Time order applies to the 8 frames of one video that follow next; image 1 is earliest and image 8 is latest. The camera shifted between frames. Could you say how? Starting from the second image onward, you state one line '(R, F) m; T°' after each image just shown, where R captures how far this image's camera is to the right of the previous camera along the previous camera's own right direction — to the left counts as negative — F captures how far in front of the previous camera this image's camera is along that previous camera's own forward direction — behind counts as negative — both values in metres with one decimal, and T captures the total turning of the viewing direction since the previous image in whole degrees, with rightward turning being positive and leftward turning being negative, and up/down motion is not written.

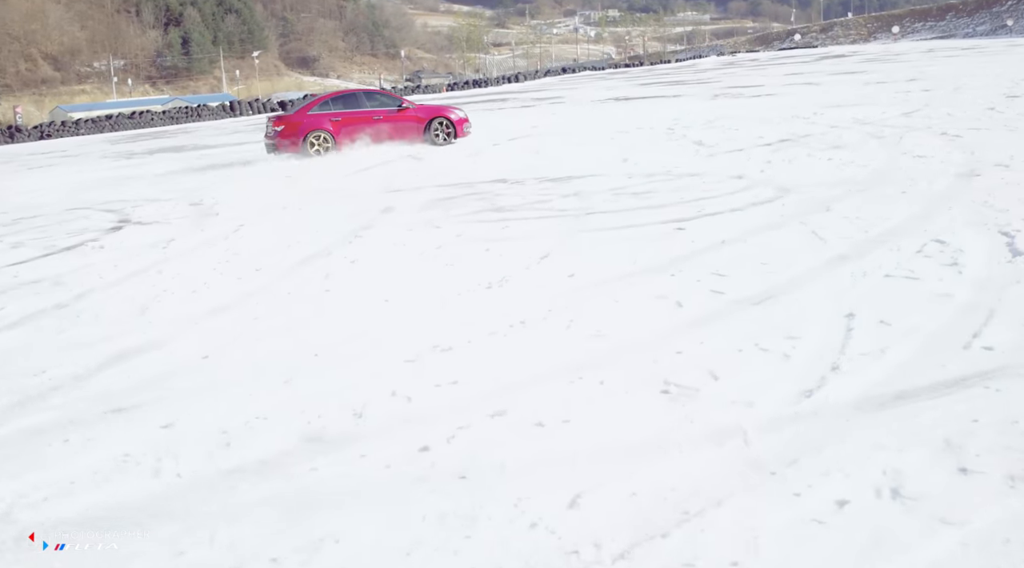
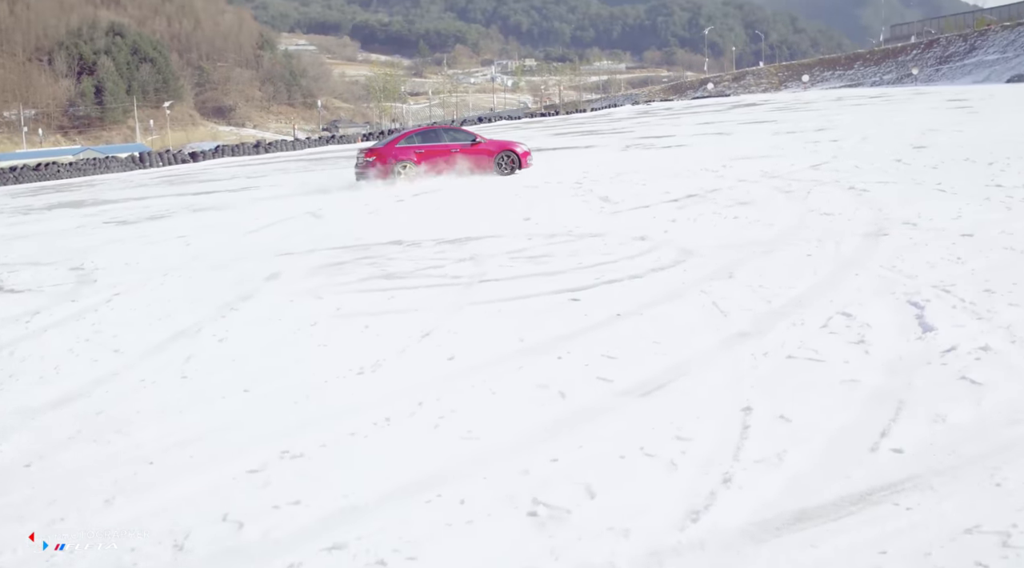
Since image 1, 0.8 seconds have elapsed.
(+0.4, +0.6) m; +5°
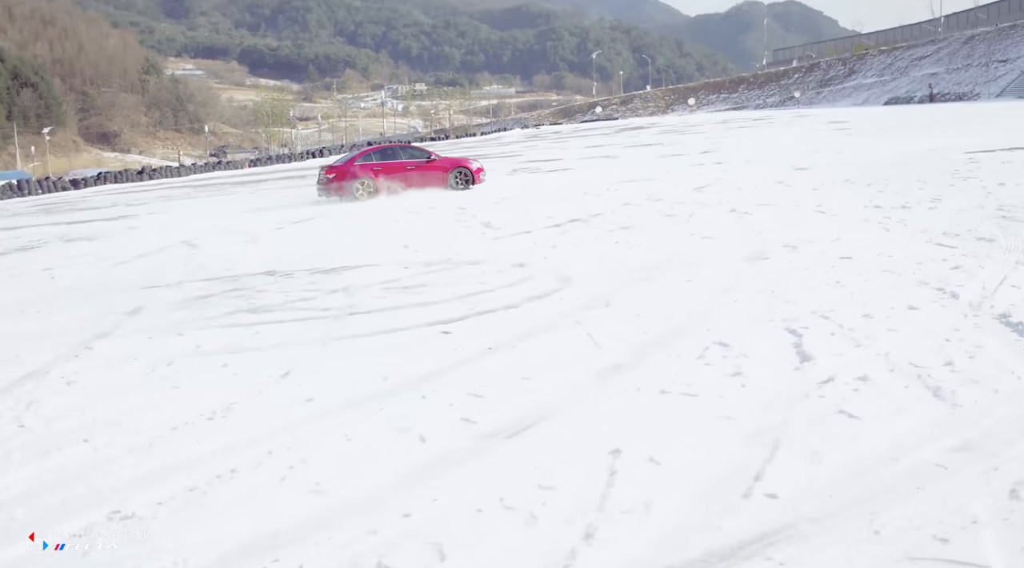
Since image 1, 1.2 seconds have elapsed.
(-0.9, +0.1) m; +8°
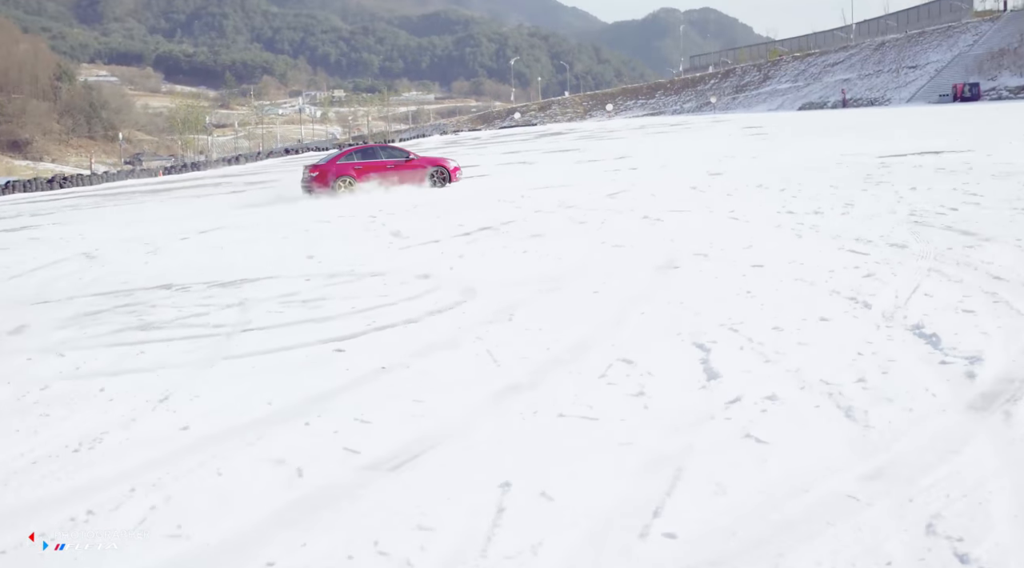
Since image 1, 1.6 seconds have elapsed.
(+0.3, +0.9) m; +6°
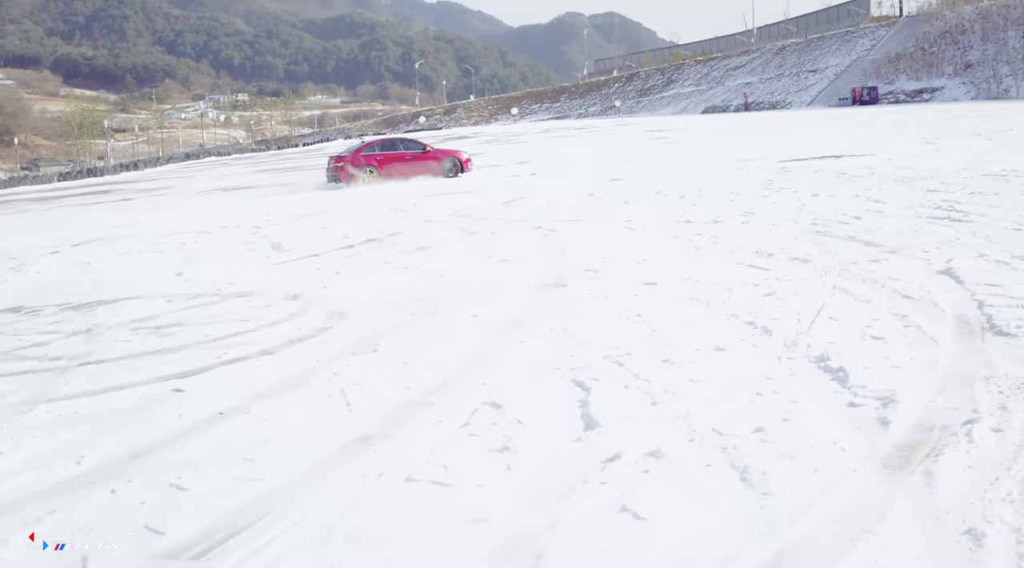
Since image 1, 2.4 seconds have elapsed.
(+0.5, +1.0) m; +6°
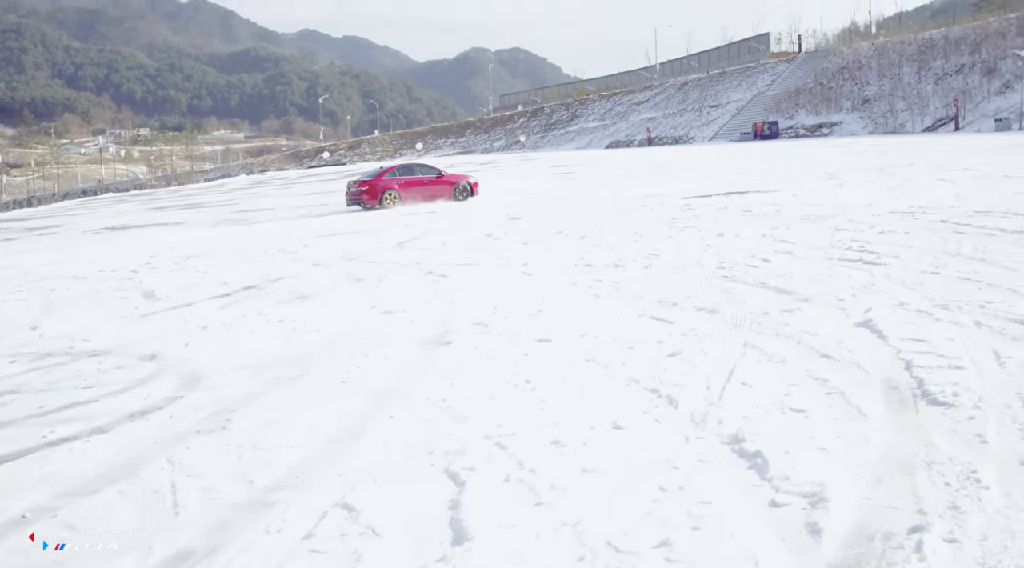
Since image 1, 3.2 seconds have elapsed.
(+0.4, +0.9) m; +6°
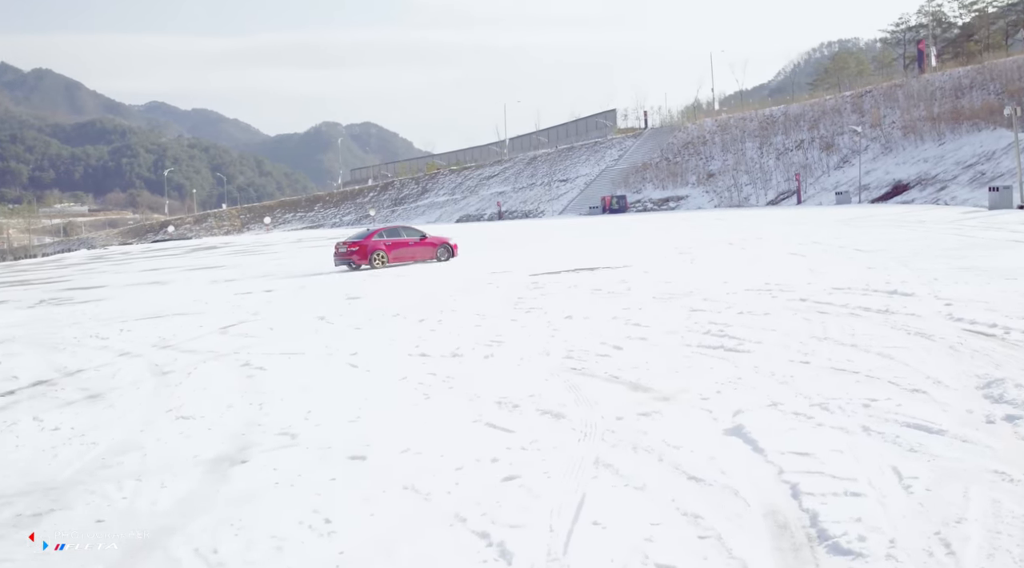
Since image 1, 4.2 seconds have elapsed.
(+0.4, +1.1) m; +10°
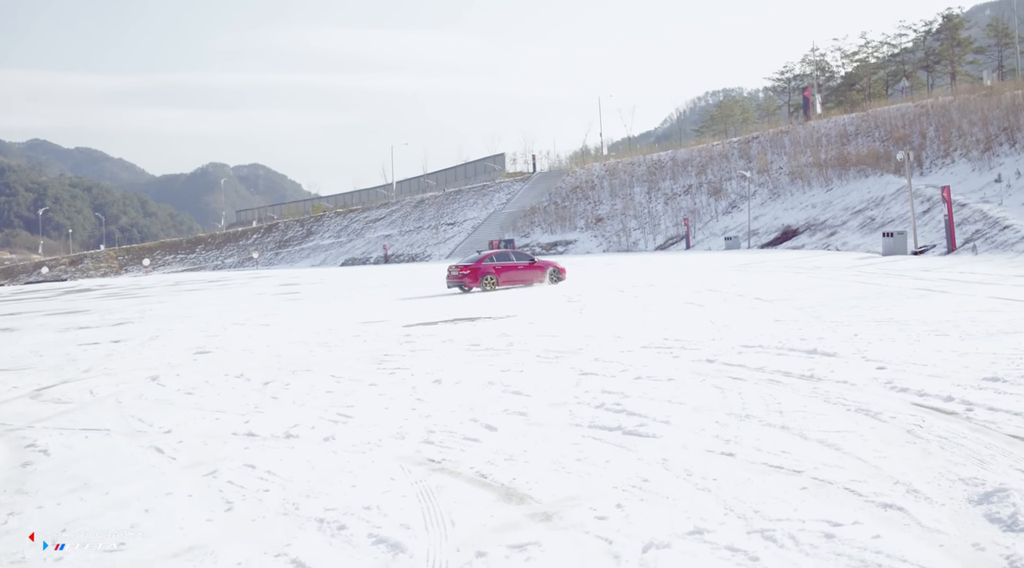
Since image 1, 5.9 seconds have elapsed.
(+0.3, +1.4) m; +8°
